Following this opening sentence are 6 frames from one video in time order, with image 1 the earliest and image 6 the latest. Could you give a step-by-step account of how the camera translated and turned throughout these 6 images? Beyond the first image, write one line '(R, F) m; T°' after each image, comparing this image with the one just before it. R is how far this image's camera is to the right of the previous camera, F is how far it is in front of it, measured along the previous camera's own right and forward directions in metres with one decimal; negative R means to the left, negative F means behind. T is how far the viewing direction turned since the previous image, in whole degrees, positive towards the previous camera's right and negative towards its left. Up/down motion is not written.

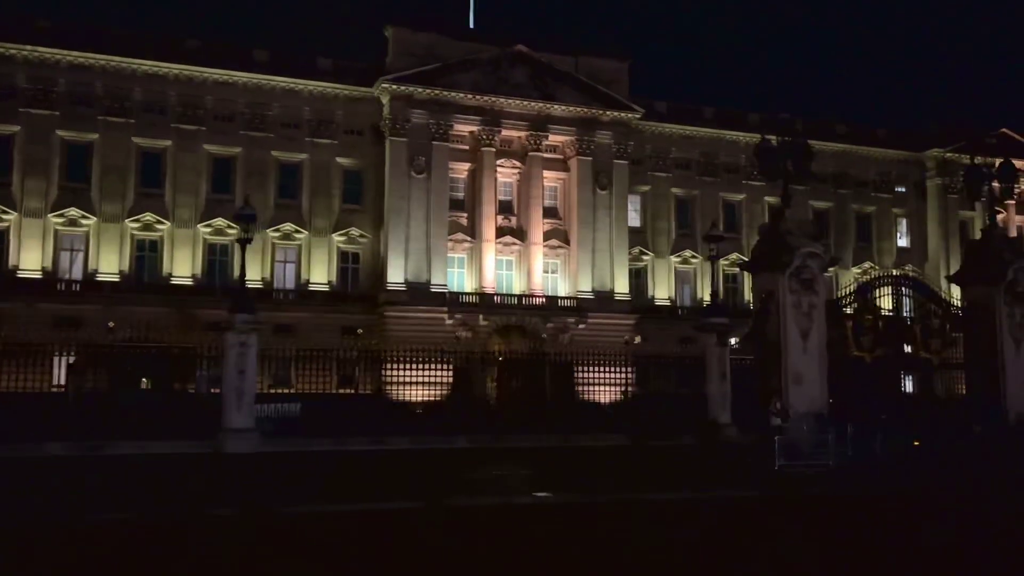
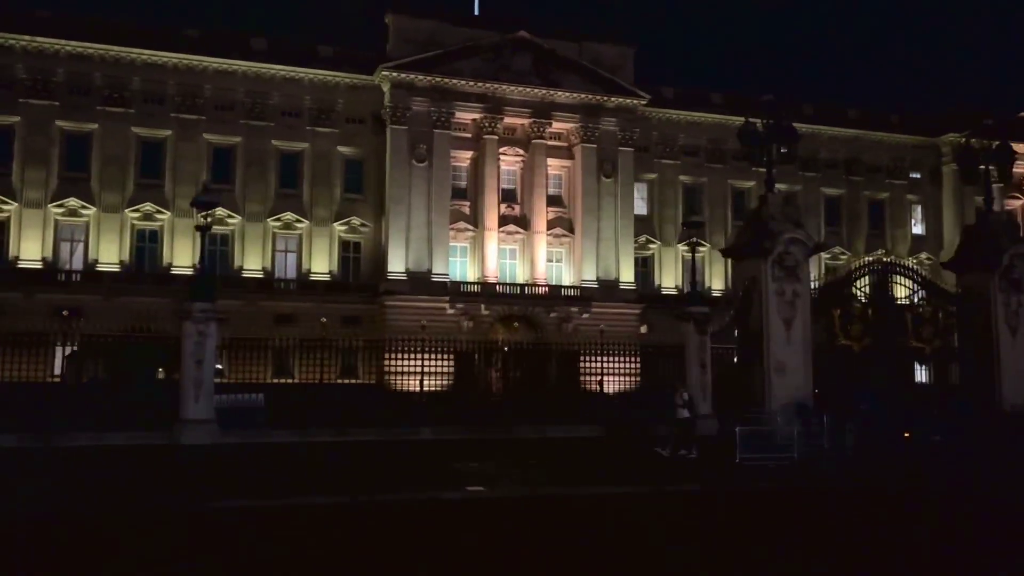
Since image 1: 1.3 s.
(+1.0, +0.4) m; -1°
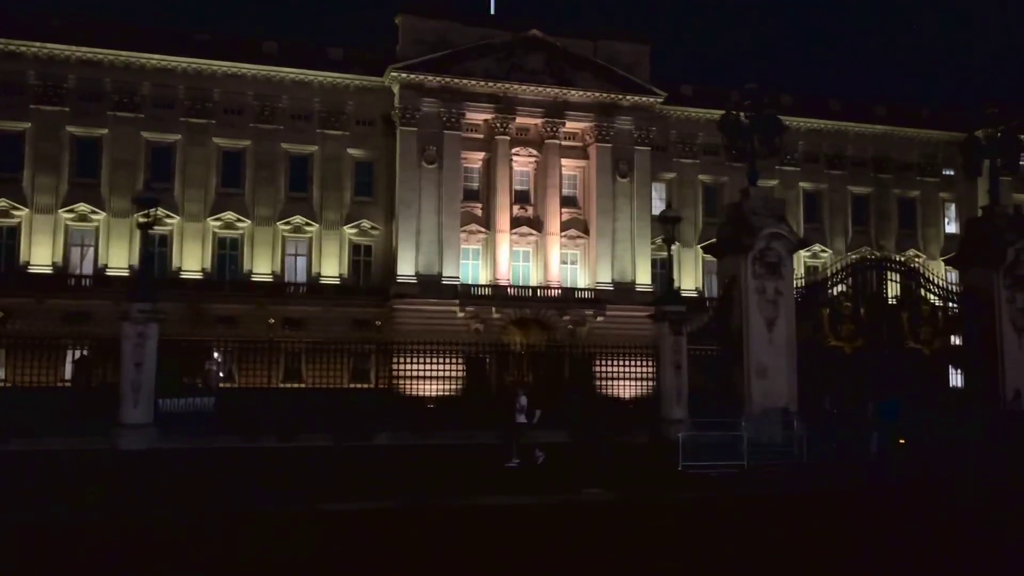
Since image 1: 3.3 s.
(+1.5, +0.8) m; -3°
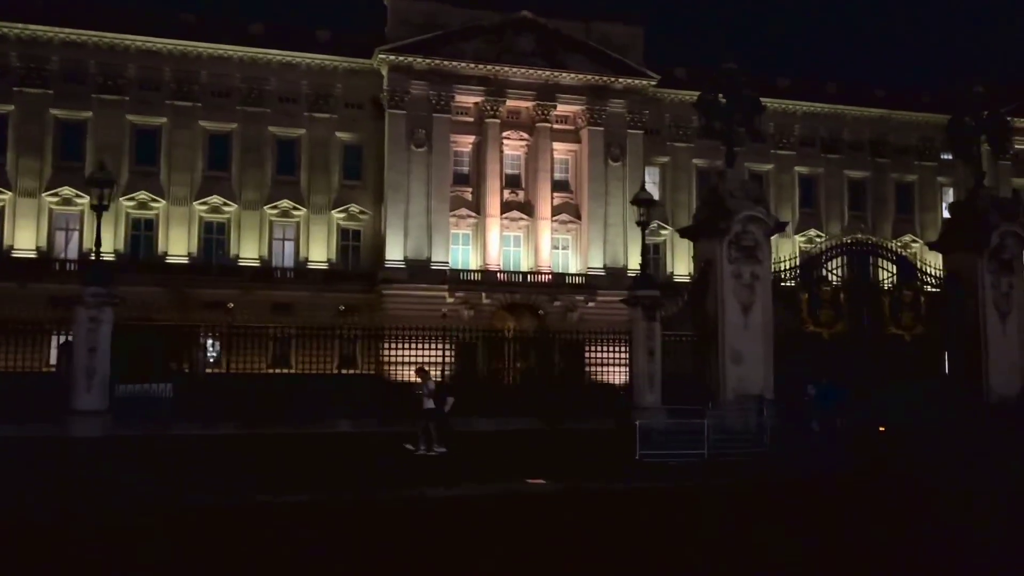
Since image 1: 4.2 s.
(+0.6, +0.4) m; 0°
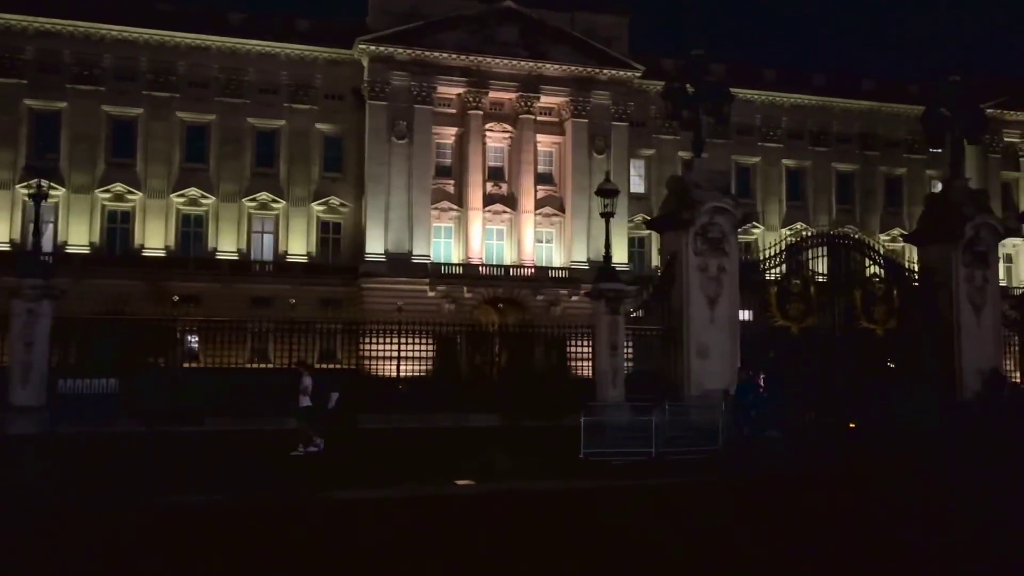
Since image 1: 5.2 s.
(+0.7, +0.5) m; 0°
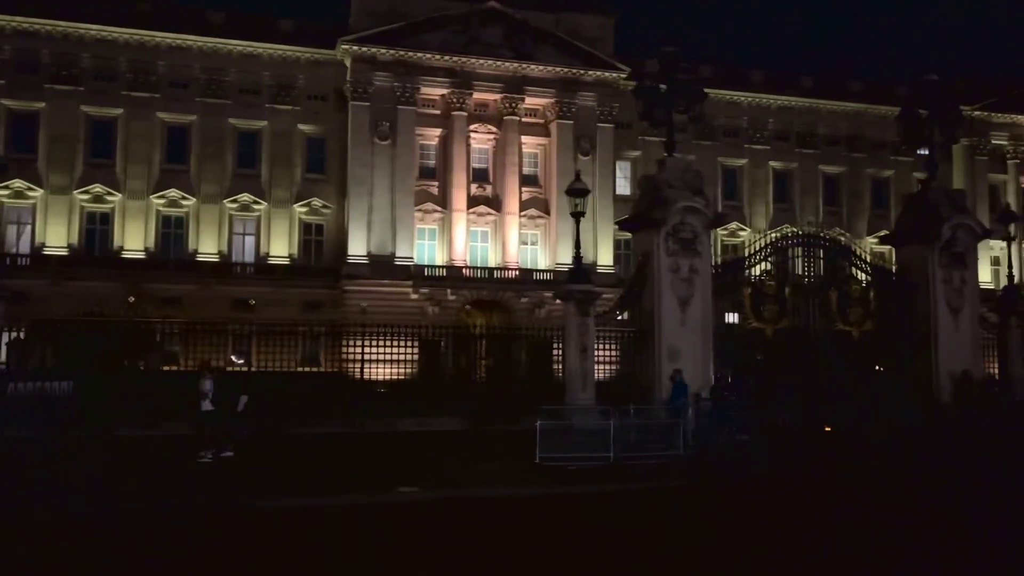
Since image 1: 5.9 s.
(+0.5, +0.3) m; 0°
